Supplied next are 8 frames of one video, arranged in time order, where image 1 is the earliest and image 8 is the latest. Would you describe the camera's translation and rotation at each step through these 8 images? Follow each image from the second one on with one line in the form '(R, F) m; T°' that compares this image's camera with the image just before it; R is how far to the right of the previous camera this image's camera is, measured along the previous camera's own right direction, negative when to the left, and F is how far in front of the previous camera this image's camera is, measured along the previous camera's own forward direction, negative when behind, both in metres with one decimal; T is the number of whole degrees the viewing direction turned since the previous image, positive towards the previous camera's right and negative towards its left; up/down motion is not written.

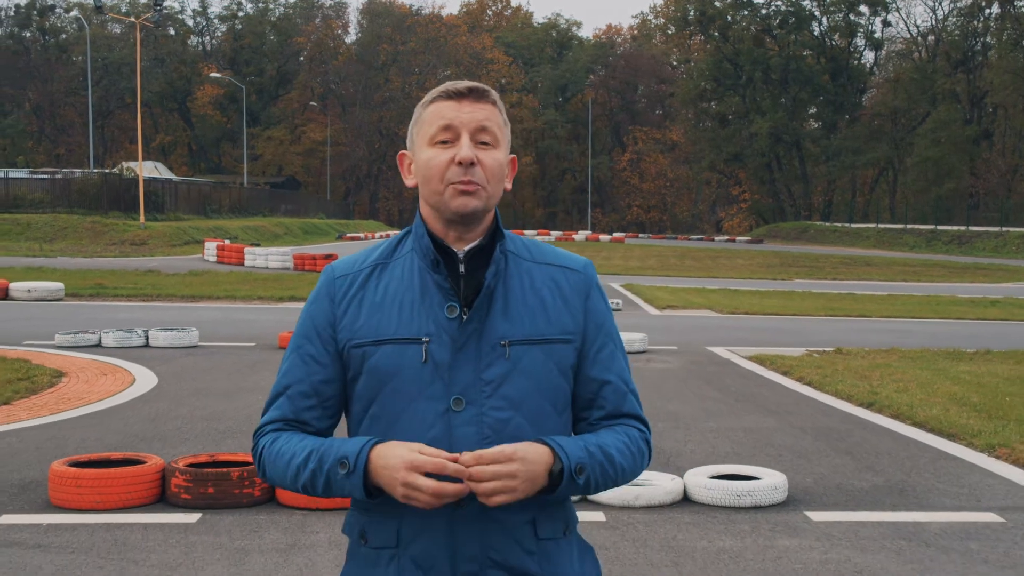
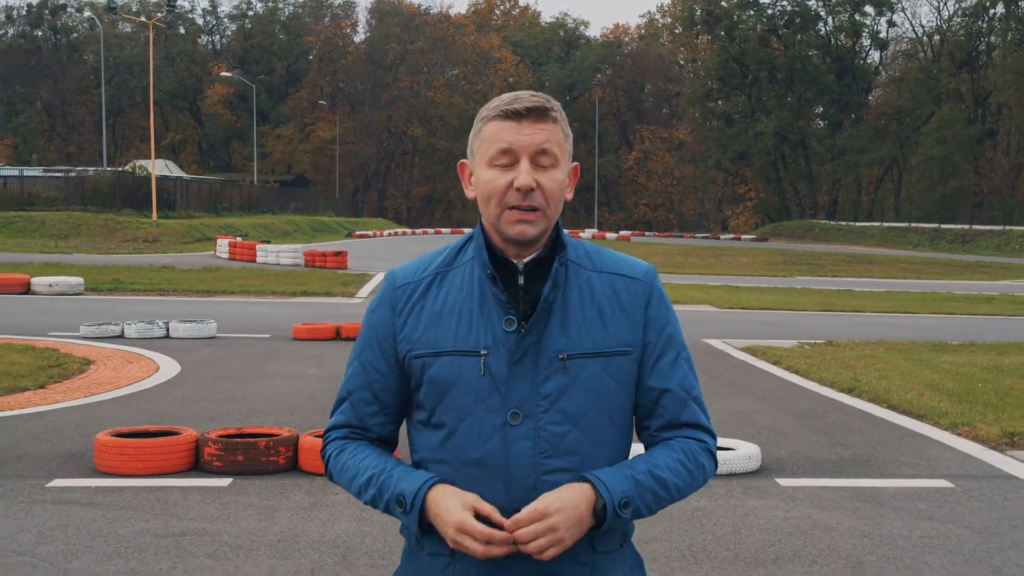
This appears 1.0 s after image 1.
(+0.1, -0.7) m; 0°
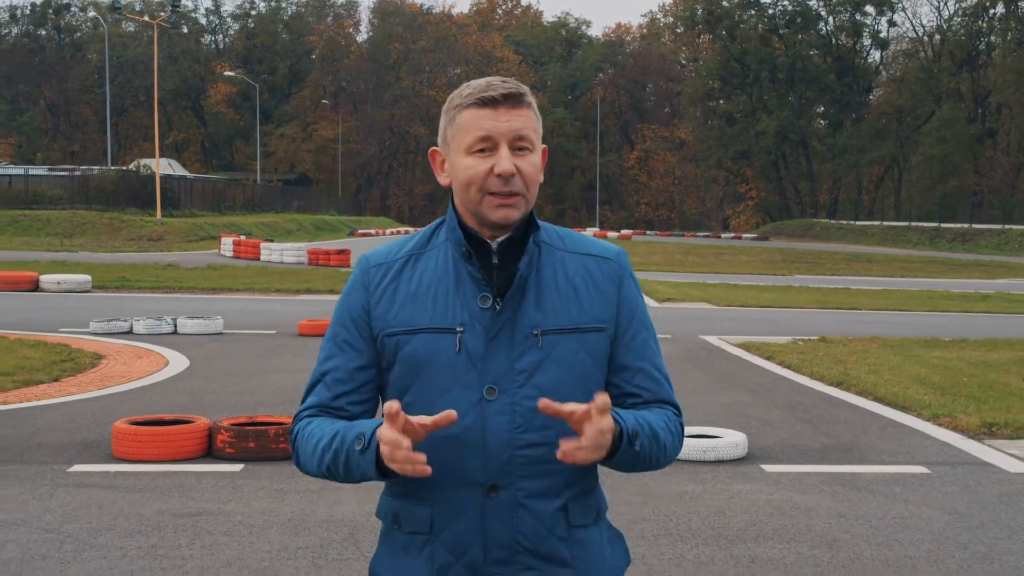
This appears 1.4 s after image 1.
(0.0, -0.3) m; 0°
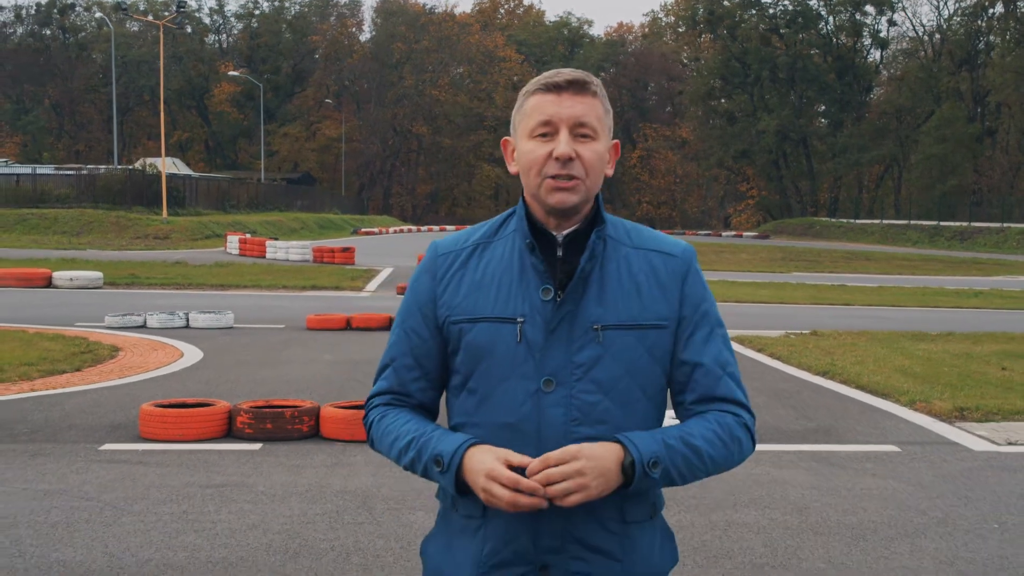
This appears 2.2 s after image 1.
(0.0, -0.5) m; 0°
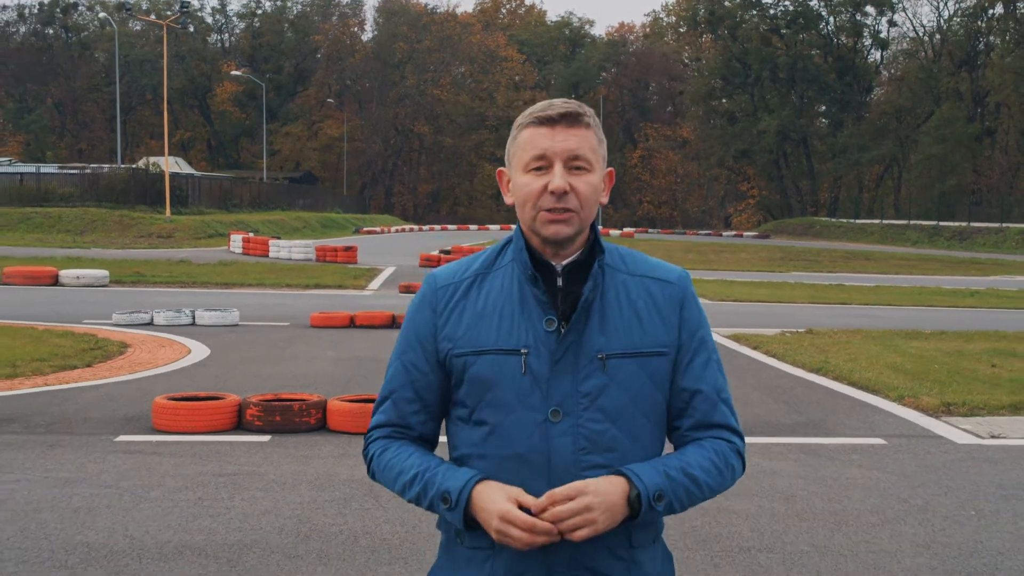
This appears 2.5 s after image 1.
(0.0, -0.3) m; 0°
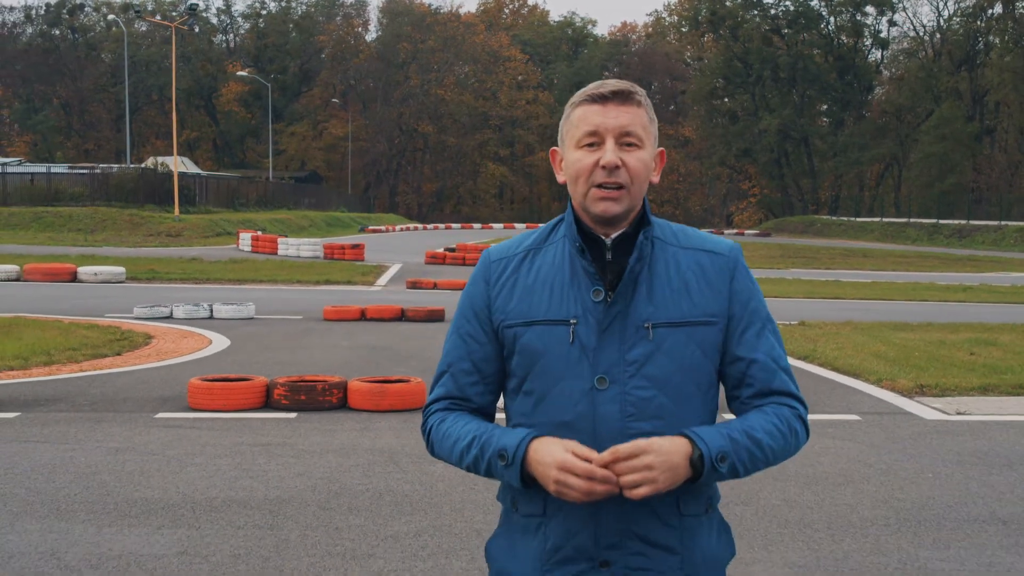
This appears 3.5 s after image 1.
(0.0, -0.7) m; 0°
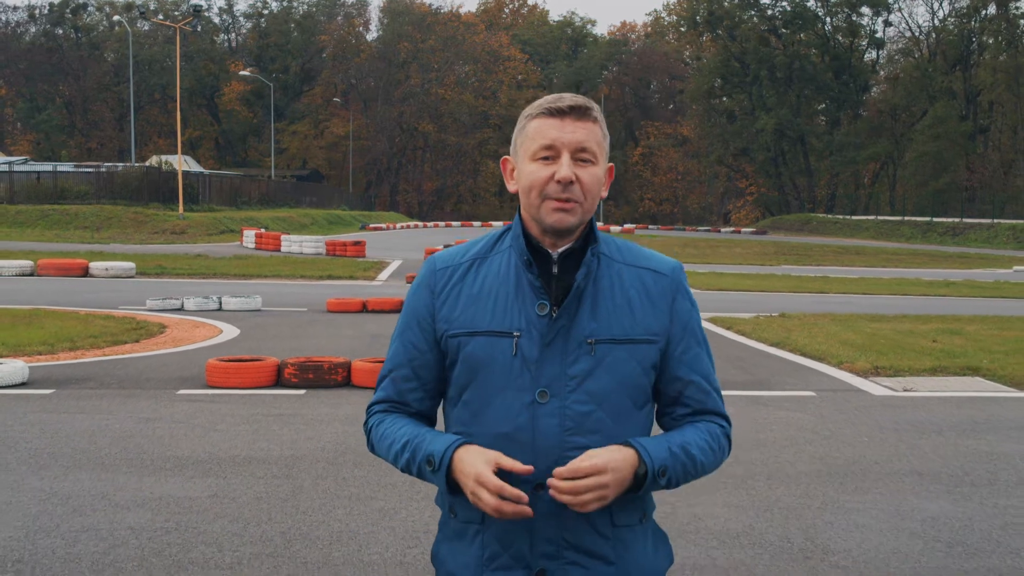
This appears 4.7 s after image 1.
(+0.1, -0.9) m; 0°
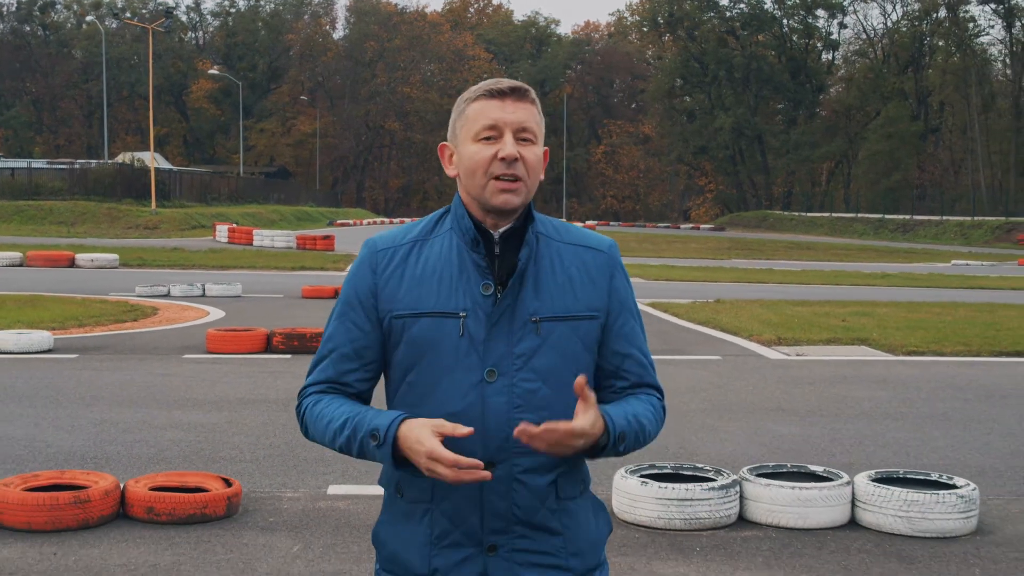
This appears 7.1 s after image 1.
(+0.1, -1.8) m; +2°
